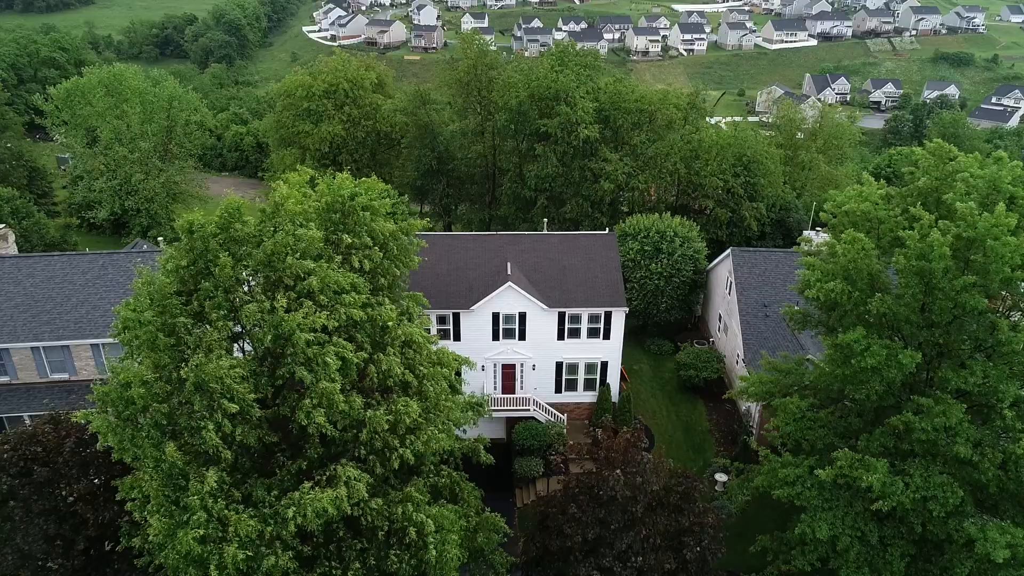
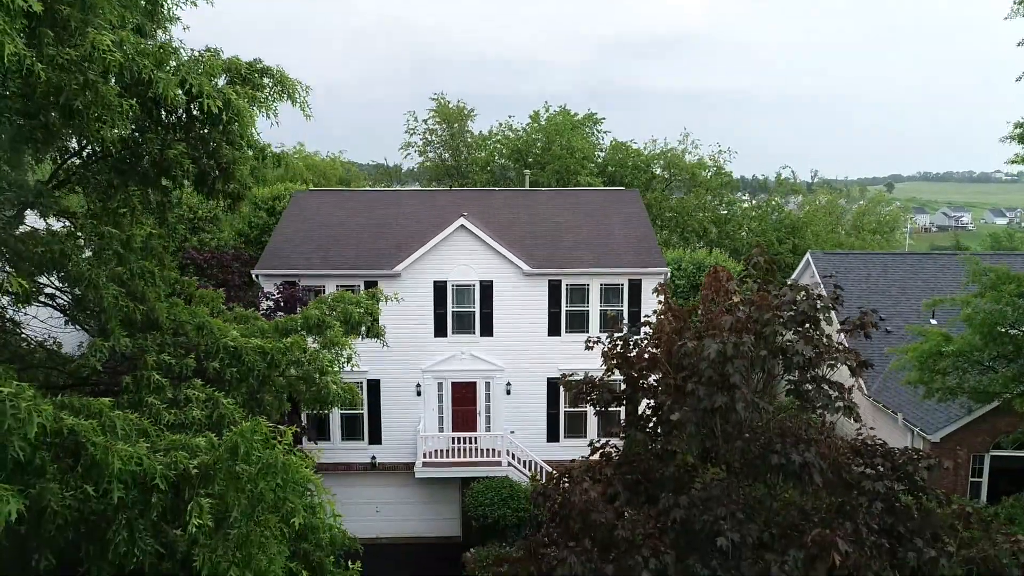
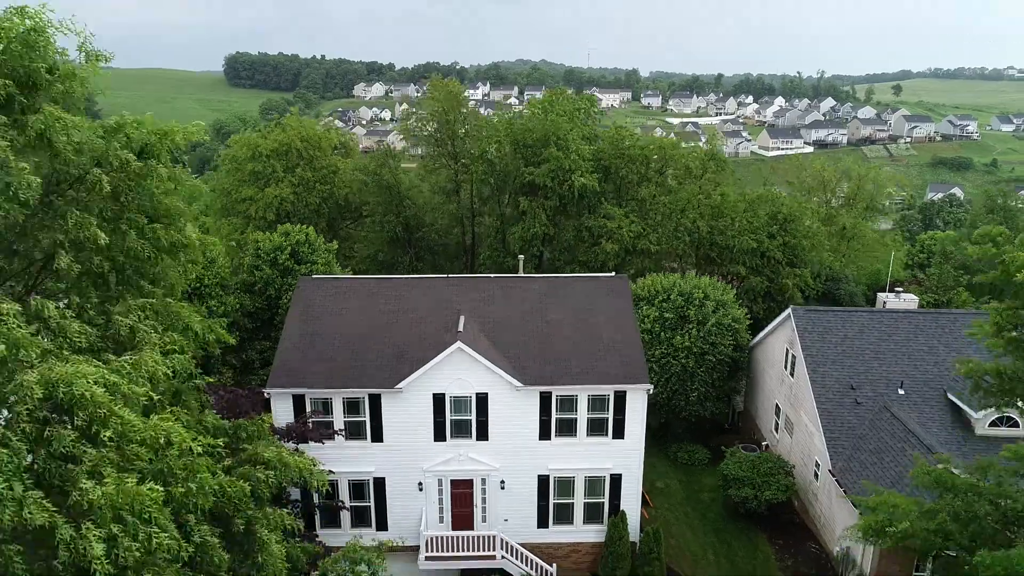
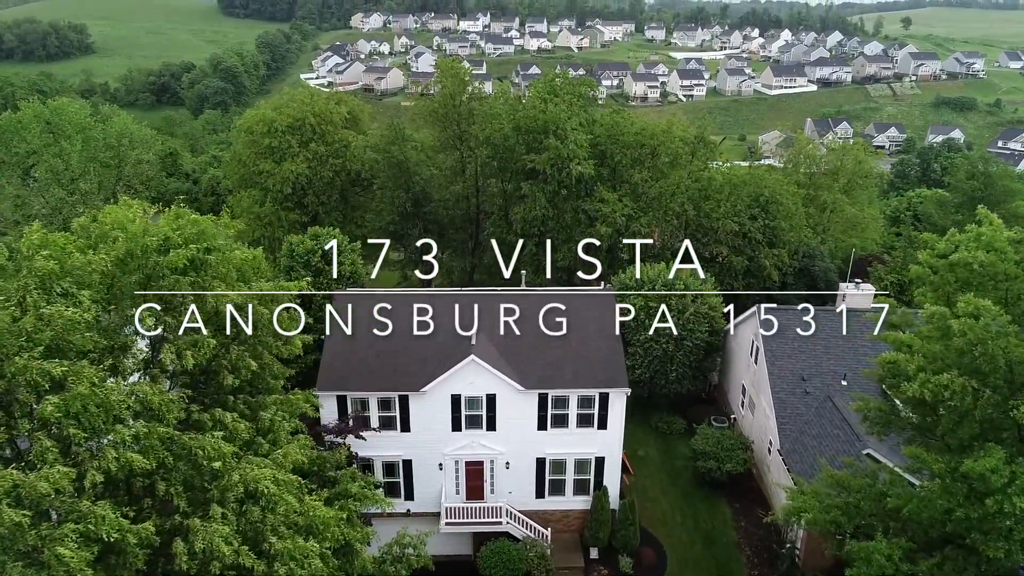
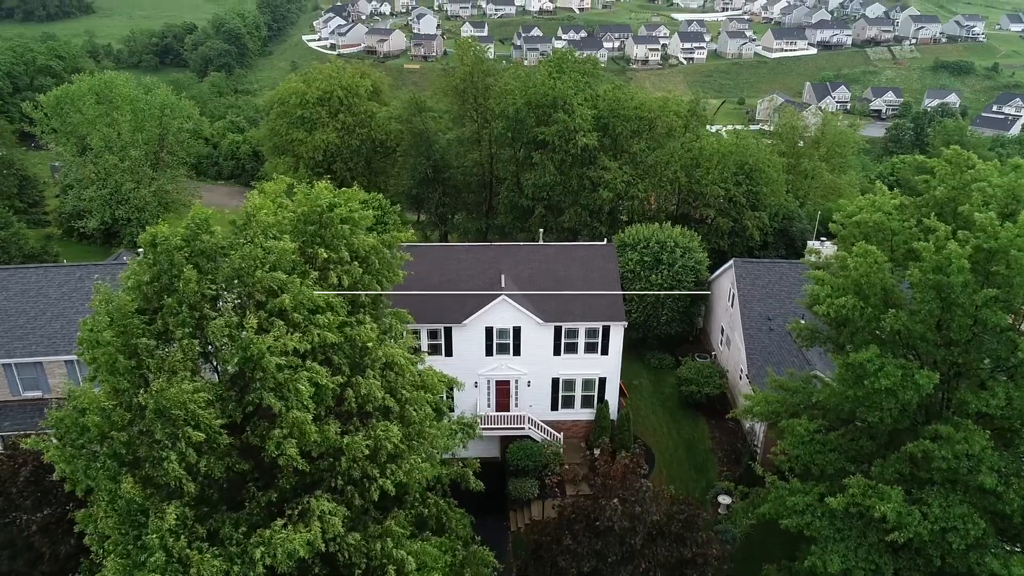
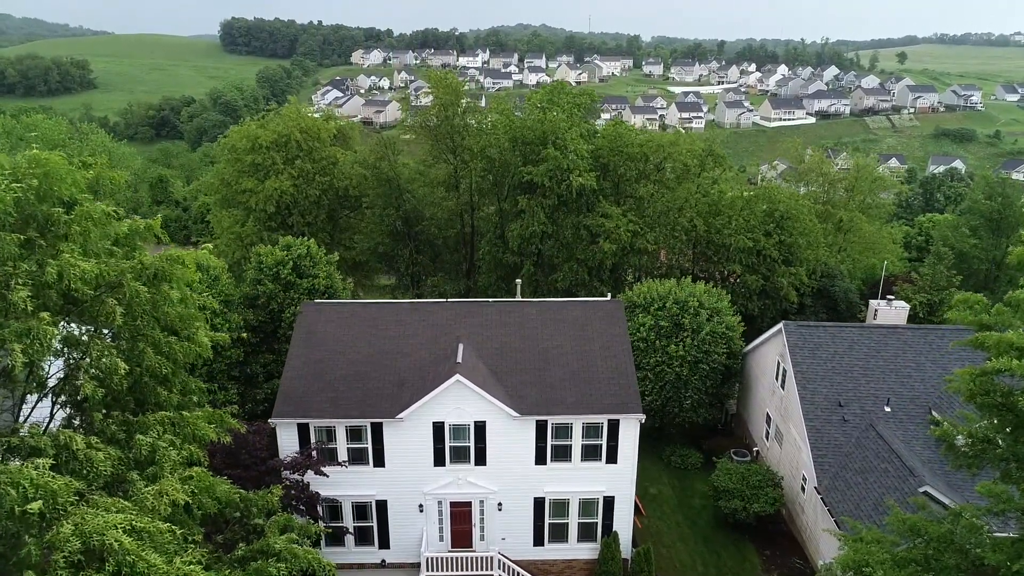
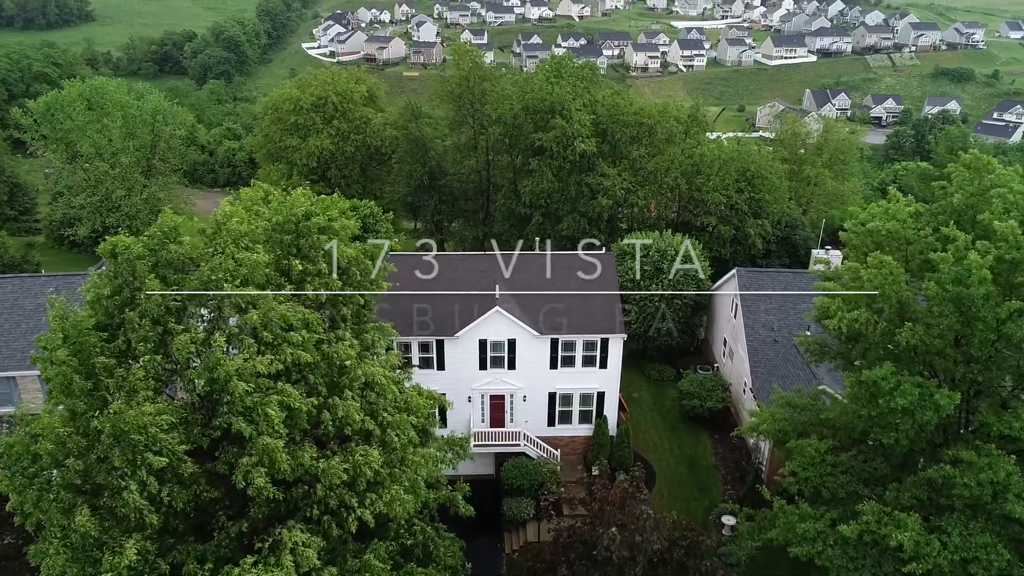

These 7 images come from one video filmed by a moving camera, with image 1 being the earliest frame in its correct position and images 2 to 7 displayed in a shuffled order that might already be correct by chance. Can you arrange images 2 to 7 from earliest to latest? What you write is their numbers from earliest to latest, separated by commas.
5, 7, 4, 6, 3, 2
